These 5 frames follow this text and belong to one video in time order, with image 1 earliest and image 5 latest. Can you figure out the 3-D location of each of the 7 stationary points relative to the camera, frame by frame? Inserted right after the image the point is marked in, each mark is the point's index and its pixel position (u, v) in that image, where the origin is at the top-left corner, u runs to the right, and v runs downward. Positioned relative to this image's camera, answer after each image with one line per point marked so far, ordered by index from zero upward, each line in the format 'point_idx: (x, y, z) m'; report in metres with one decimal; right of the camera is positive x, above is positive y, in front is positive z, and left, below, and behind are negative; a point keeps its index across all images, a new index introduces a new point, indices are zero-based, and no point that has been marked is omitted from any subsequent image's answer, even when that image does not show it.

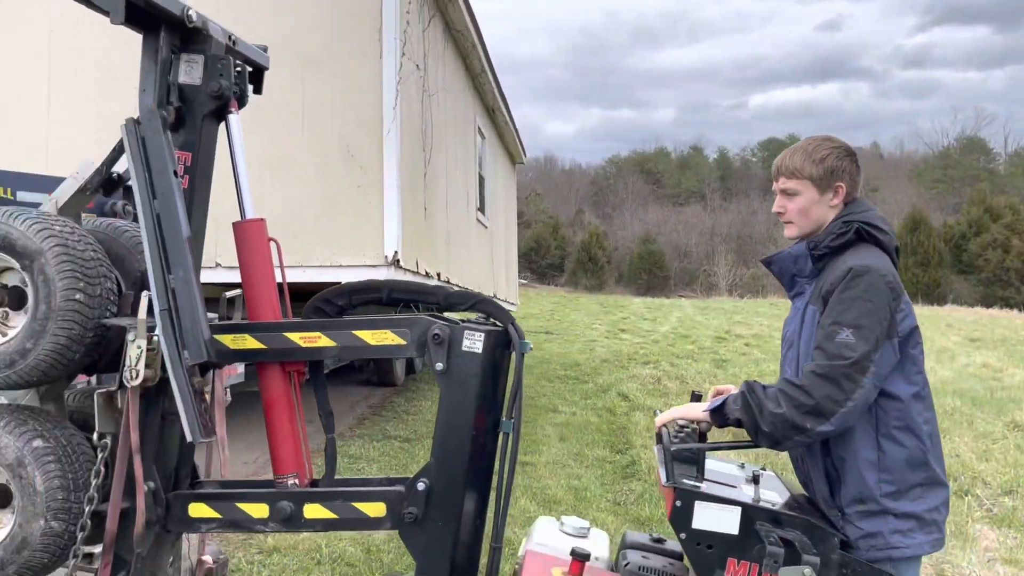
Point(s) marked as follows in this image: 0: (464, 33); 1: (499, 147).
0: (-0.4, +2.2, +7.7) m
1: (-0.2, +1.8, +11.2) m
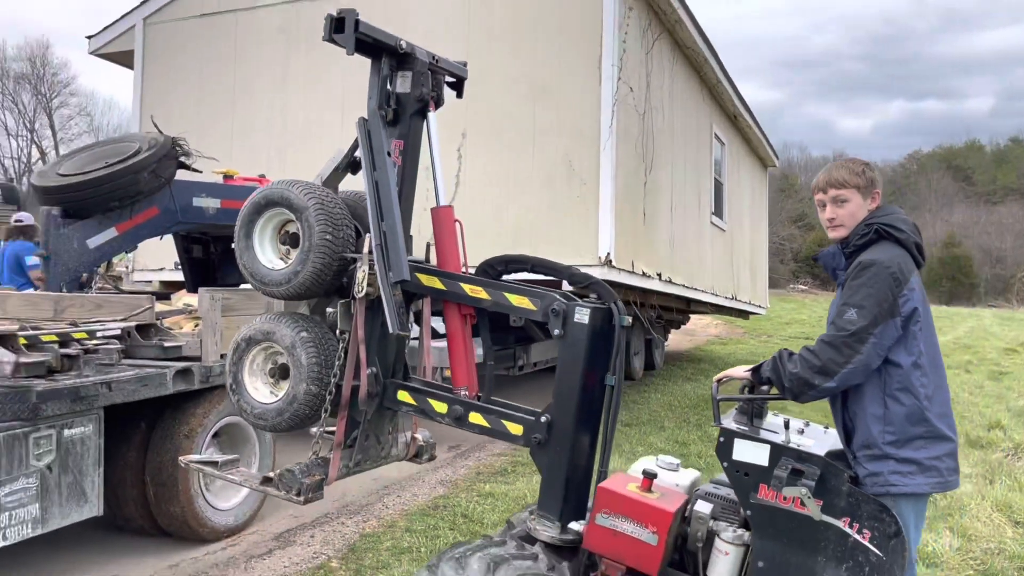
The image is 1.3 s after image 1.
0: (+1.7, +2.2, +8.2) m
1: (+3.1, +1.8, +11.5) m
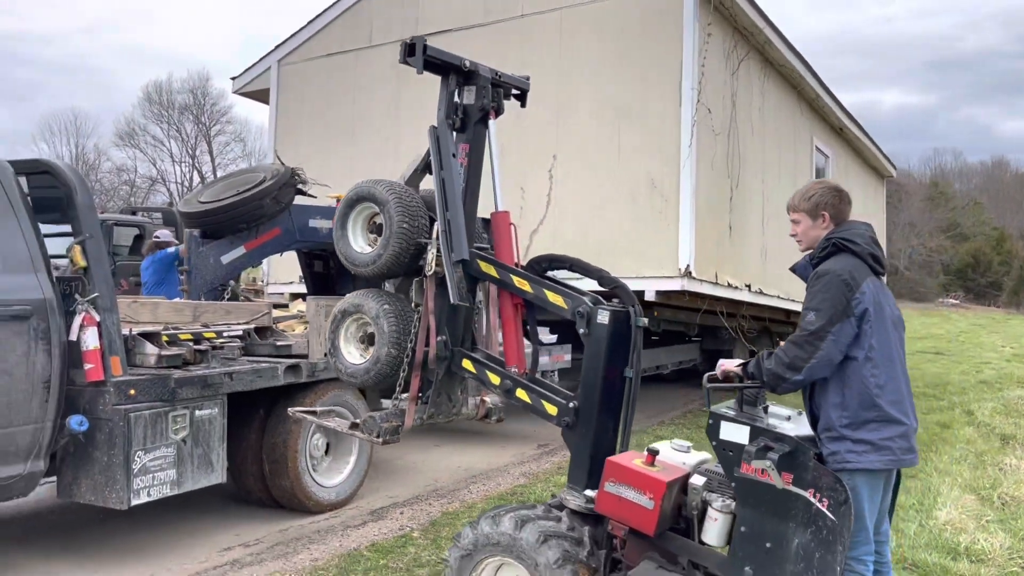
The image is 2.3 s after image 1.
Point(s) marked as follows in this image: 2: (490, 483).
0: (+2.7, +2.1, +8.4) m
1: (+4.5, +1.6, +11.4) m
2: (-0.1, -1.2, +5.3) m
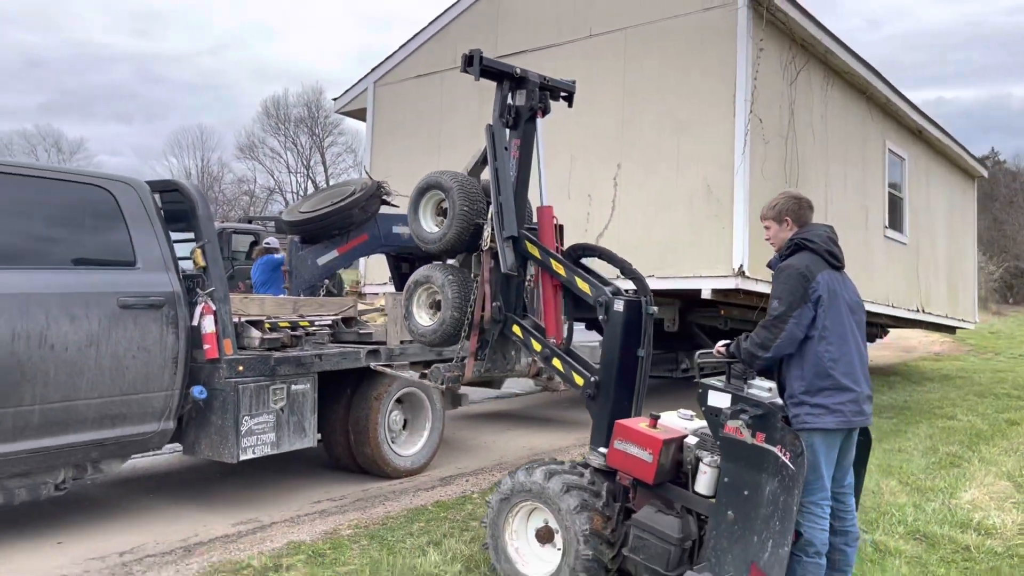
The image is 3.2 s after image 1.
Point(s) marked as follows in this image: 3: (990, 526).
0: (+3.4, +2.1, +8.7) m
1: (+5.6, +1.6, +11.4) m
2: (+0.3, -1.2, +6.0) m
3: (+2.5, -1.2, +4.5) m
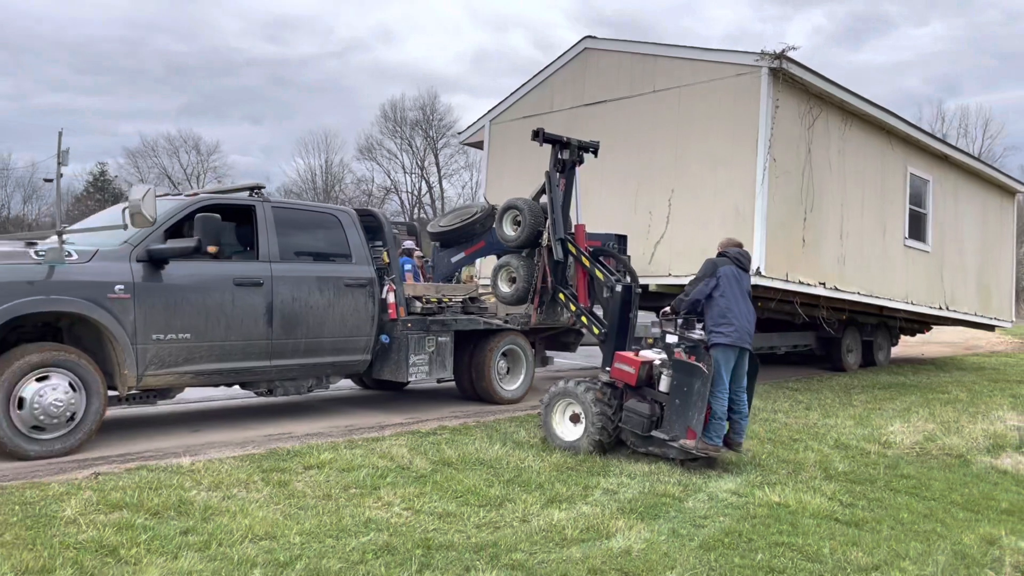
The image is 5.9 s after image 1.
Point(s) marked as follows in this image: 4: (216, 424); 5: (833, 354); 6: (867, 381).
0: (+4.5, +2.2, +10.8) m
1: (+7.0, +1.6, +13.3) m
2: (+0.9, -1.1, +8.5) m
3: (+3.0, -1.2, +6.8) m
4: (-2.2, -1.0, +6.4) m
5: (+4.6, -0.9, +12.4) m
6: (+4.7, -1.2, +11.4) m
